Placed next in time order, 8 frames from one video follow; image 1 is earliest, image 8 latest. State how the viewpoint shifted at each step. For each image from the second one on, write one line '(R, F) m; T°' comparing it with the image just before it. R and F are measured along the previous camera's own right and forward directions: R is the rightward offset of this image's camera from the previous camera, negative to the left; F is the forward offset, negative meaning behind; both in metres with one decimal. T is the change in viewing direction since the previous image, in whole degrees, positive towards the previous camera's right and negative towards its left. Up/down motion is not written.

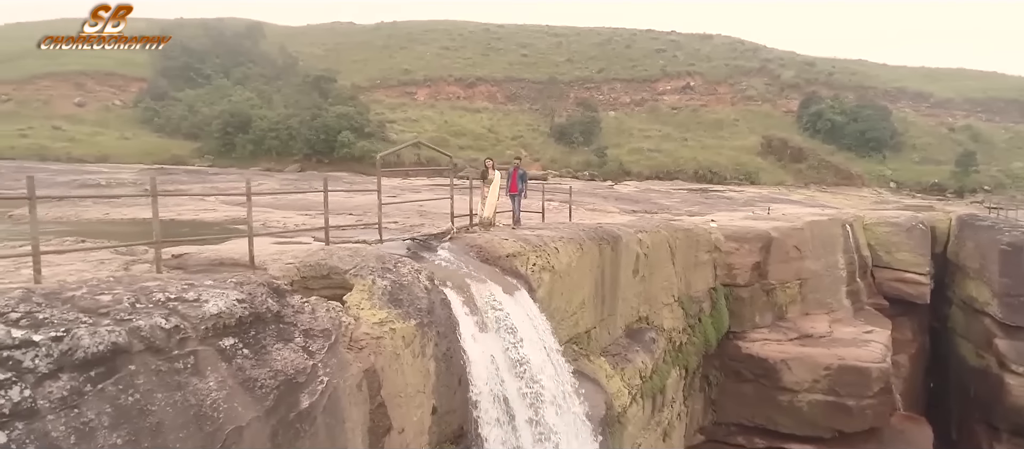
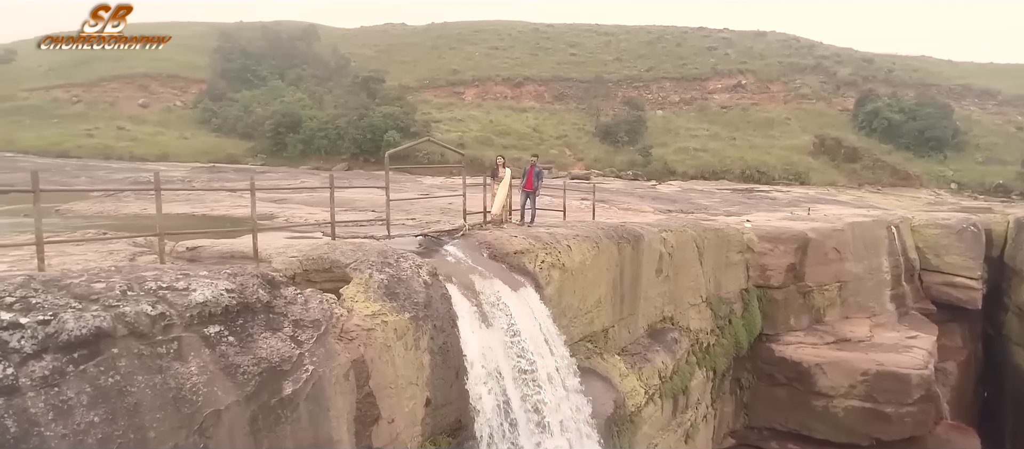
(+0.5, -0.1) m; -4°
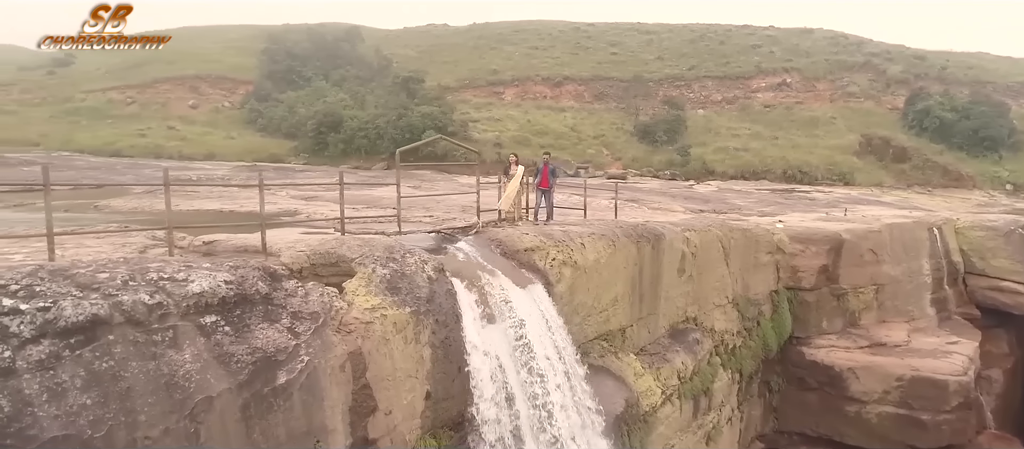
(+0.4, 0.0) m; -4°
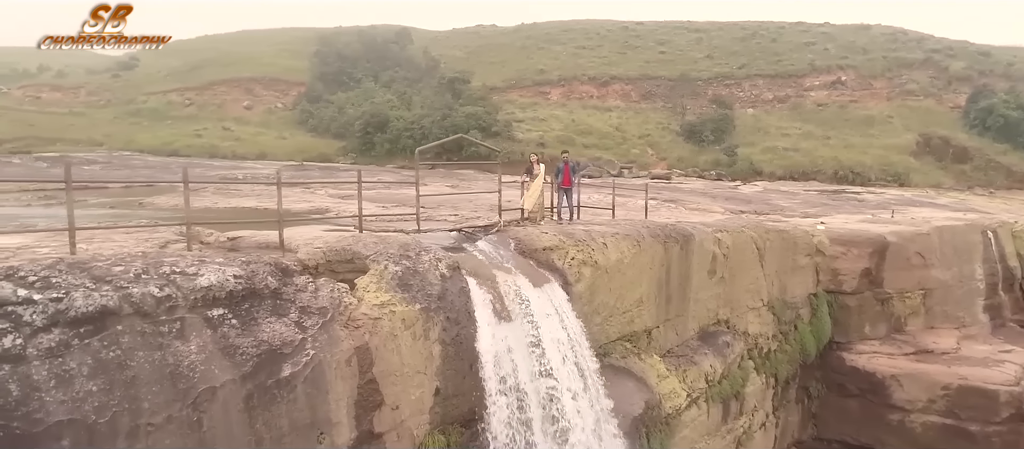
(+0.4, 0.0) m; -4°
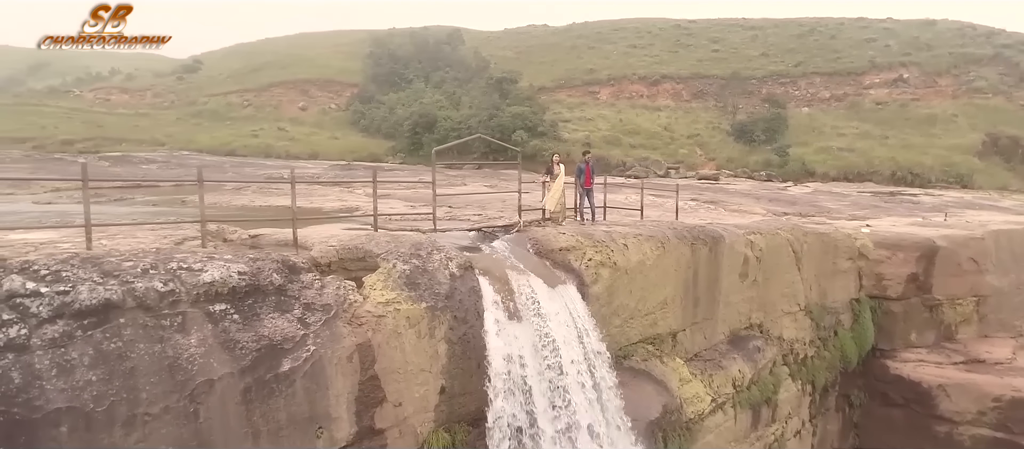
(+0.4, 0.0) m; -4°
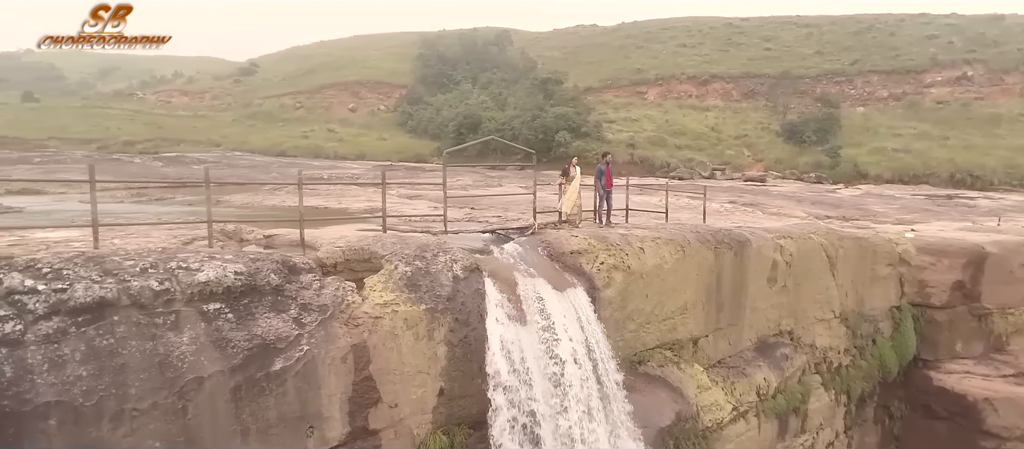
(+0.5, +0.1) m; -4°
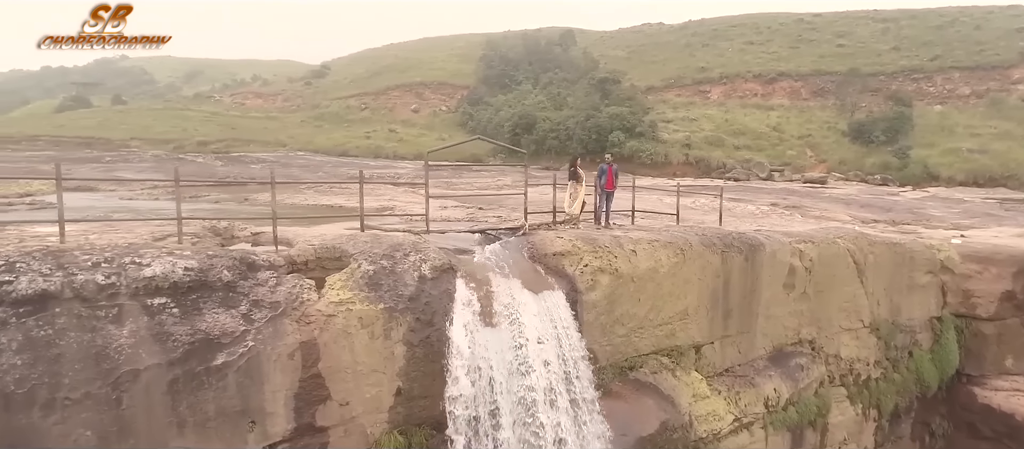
(+1.0, +0.2) m; -6°
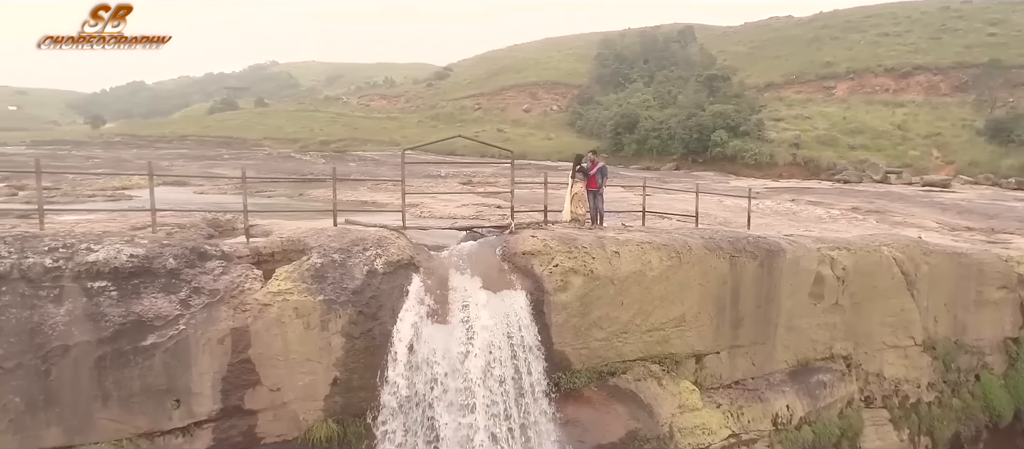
(+1.8, +0.2) m; -10°
